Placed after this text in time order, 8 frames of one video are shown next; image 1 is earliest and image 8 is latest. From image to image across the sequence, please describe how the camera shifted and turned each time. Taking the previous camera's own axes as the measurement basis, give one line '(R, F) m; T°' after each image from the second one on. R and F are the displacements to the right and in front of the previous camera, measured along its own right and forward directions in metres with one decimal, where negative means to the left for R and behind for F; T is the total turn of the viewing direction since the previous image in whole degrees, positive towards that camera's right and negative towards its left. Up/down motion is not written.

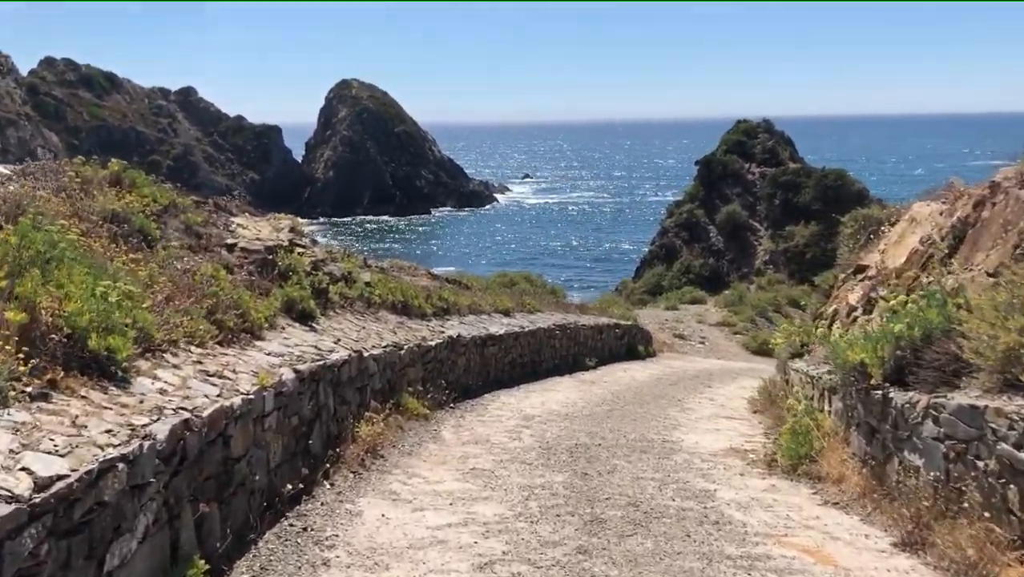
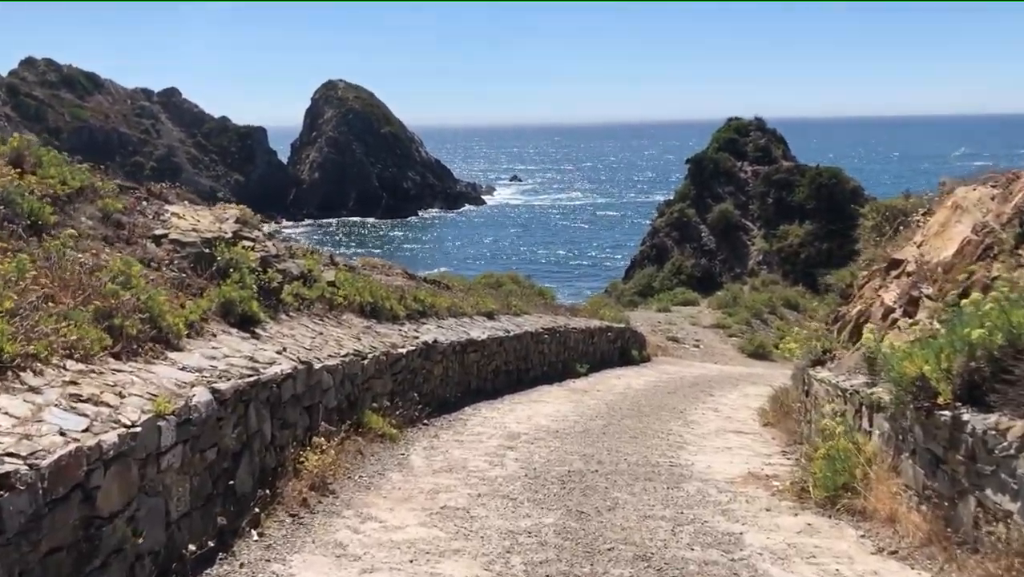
(+0.1, +1.5) m; +1°
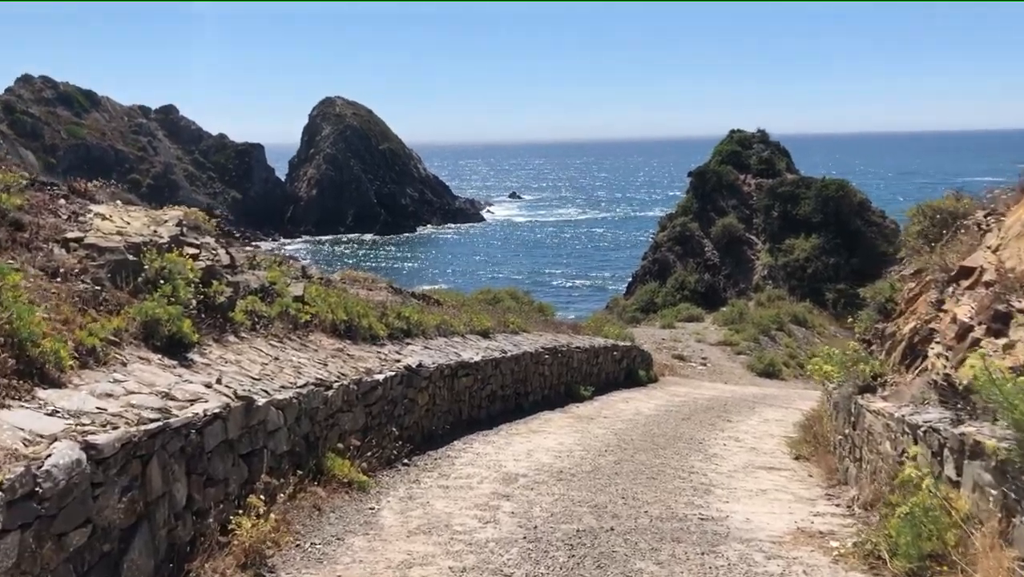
(0.0, +1.5) m; 0°
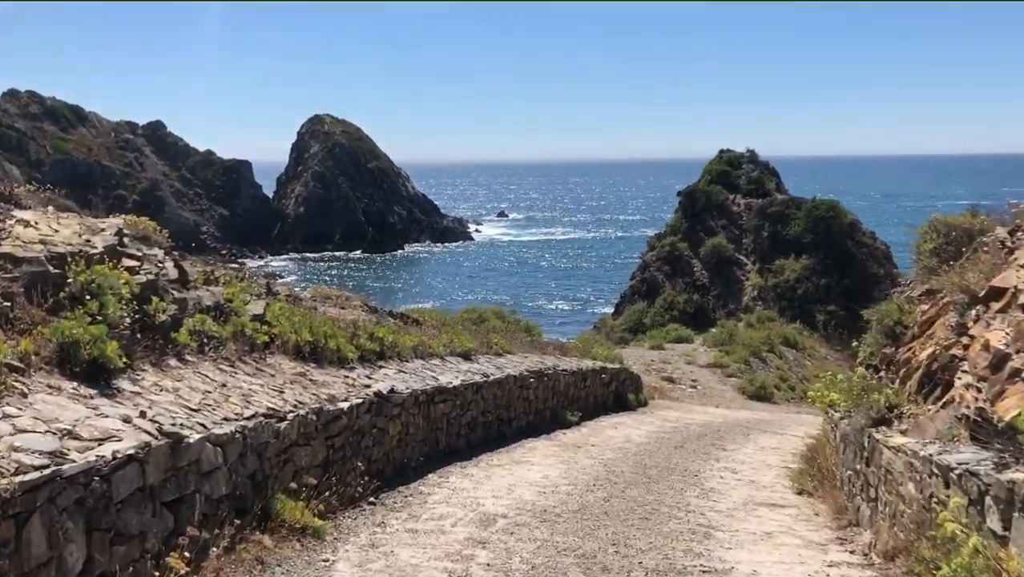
(+0.1, +0.8) m; +1°
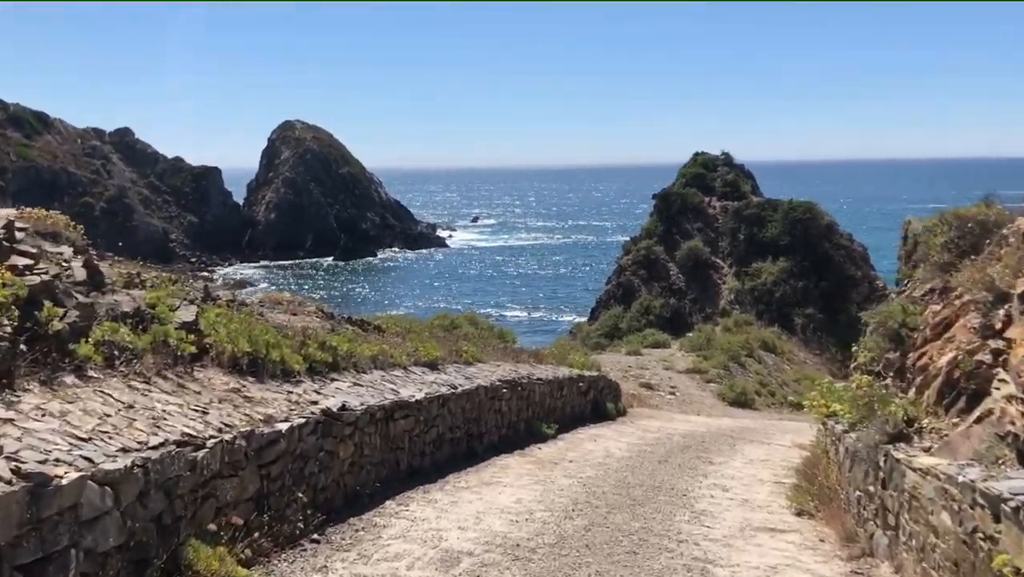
(+0.1, +1.0) m; +2°
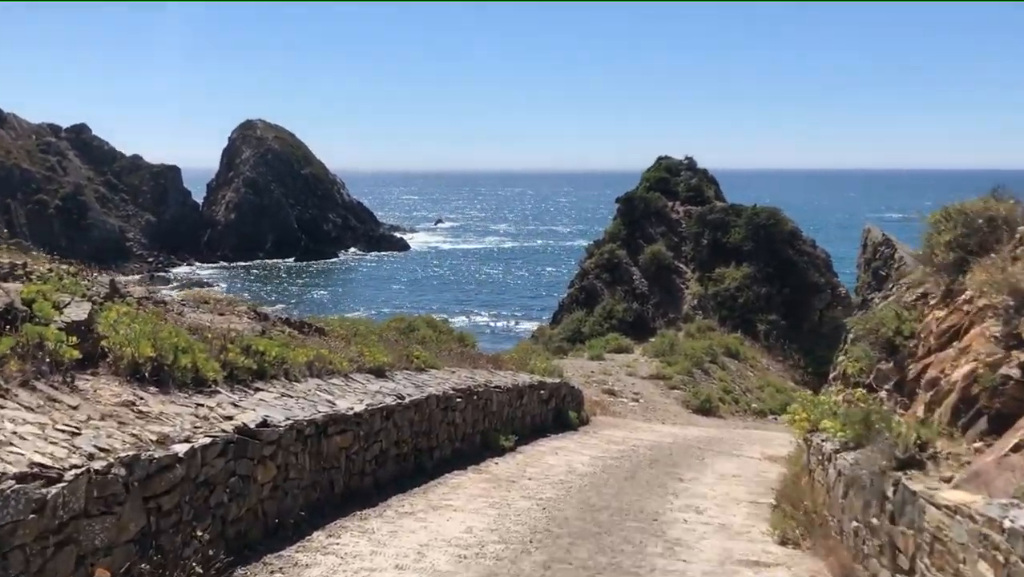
(+0.1, +1.1) m; +2°
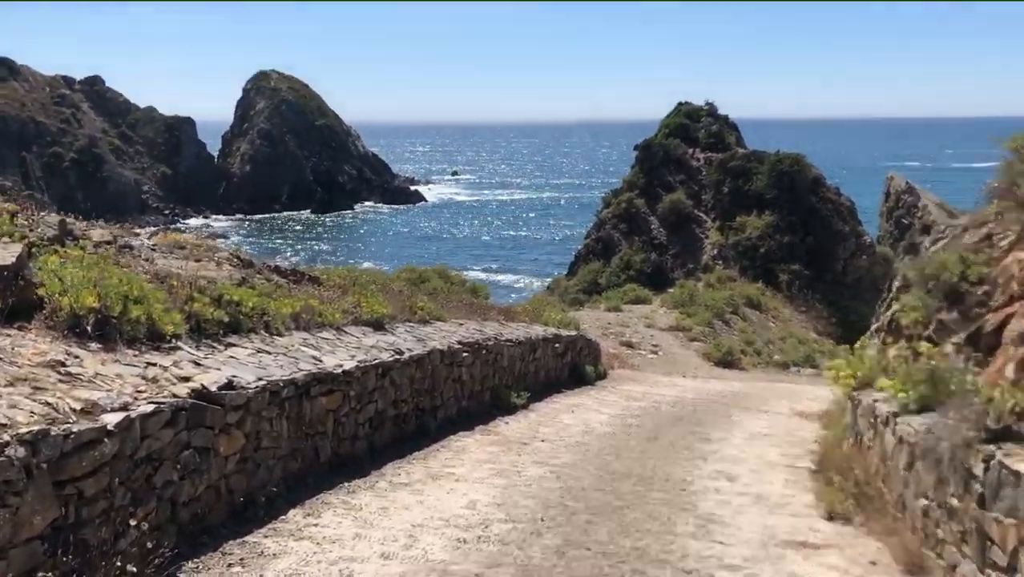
(+0.1, +1.1) m; -1°
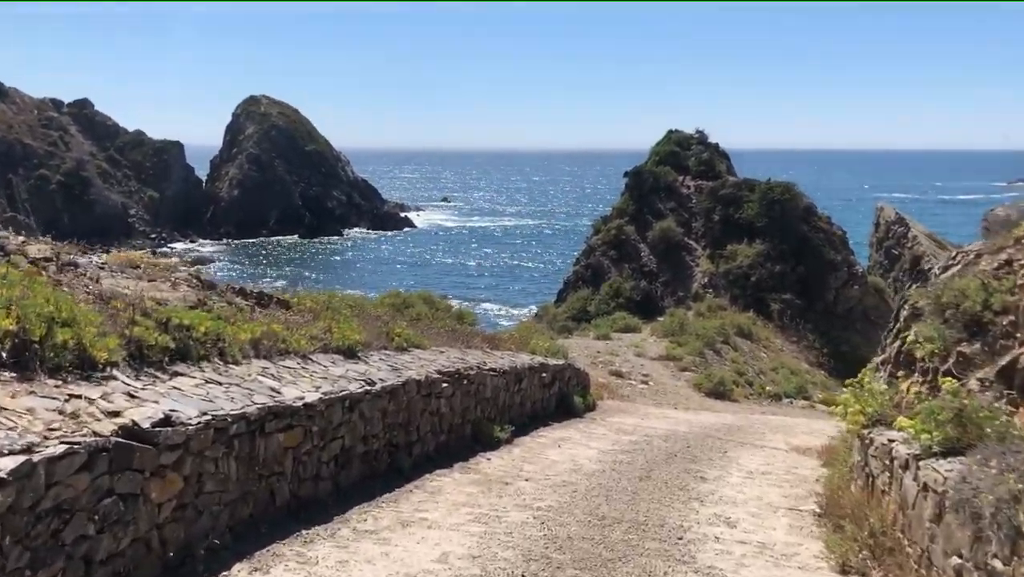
(+0.1, +0.7) m; +1°
